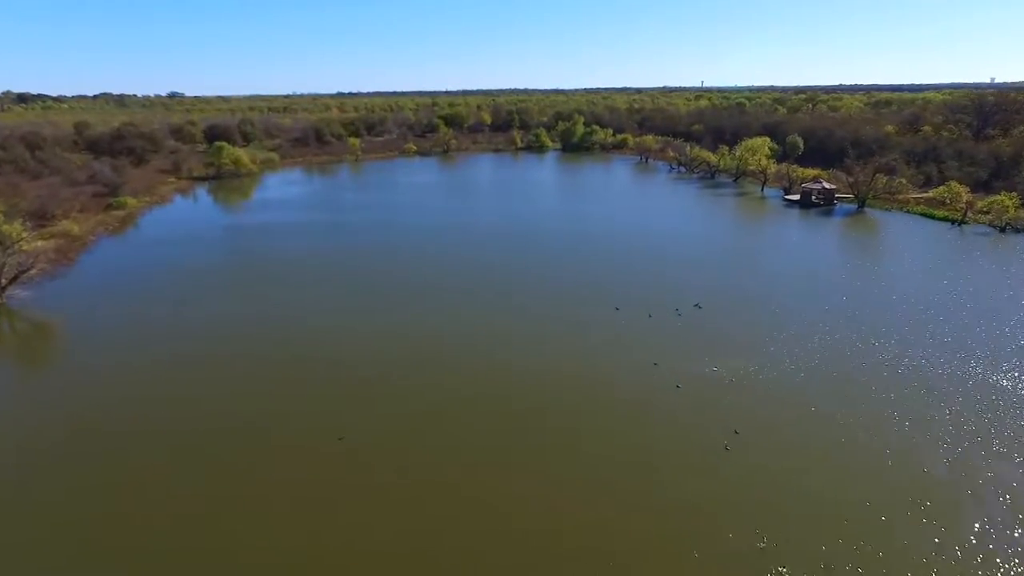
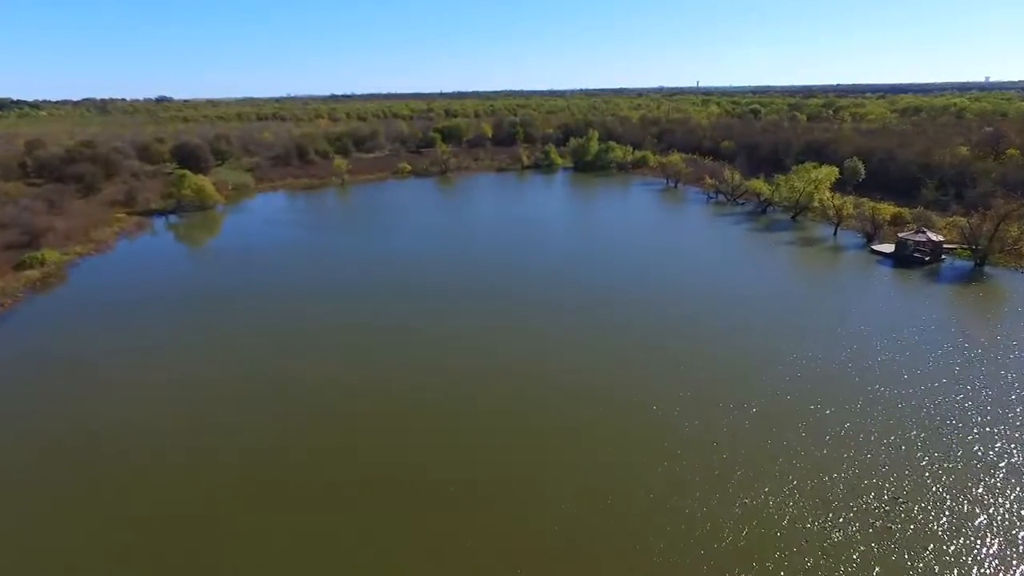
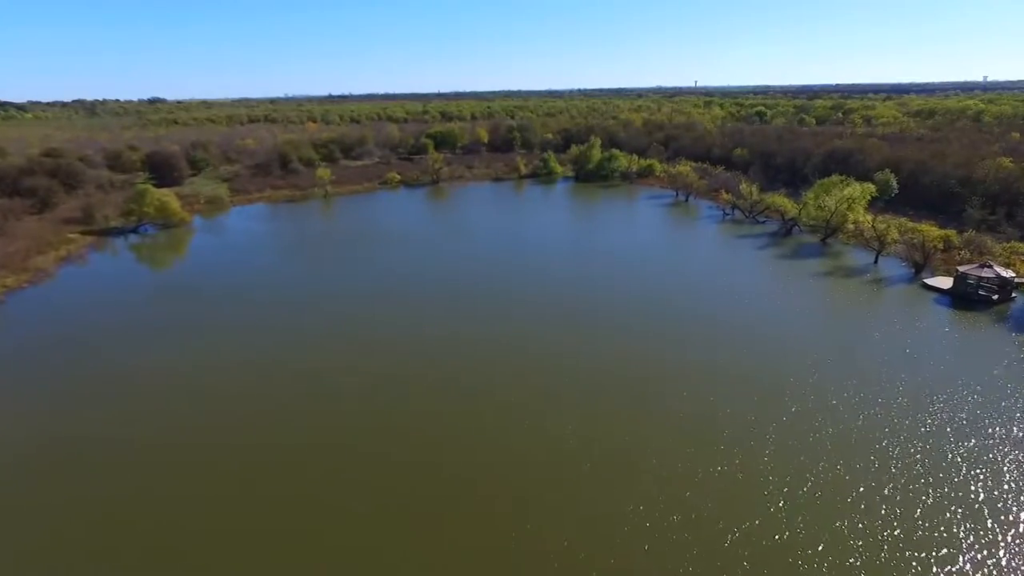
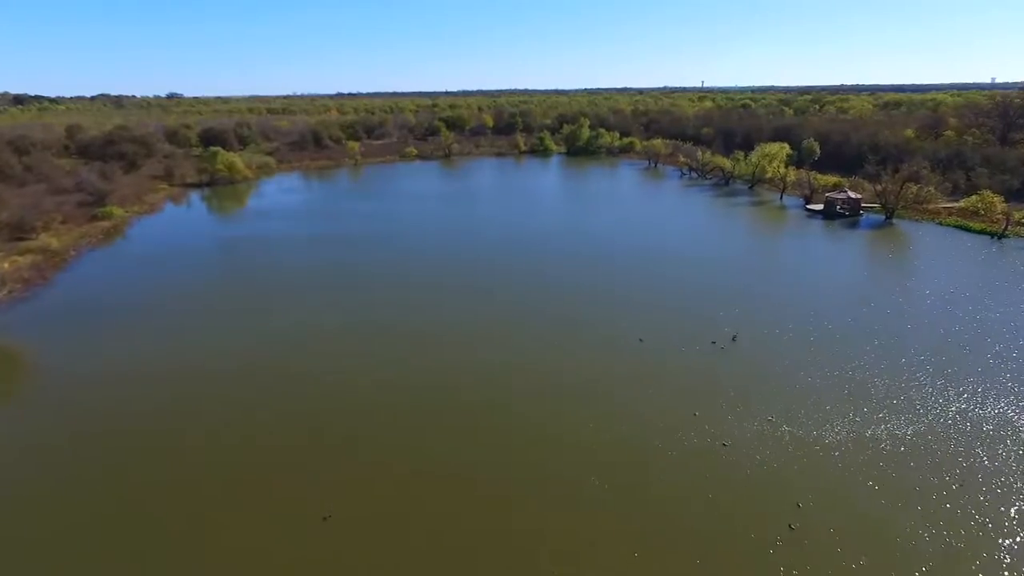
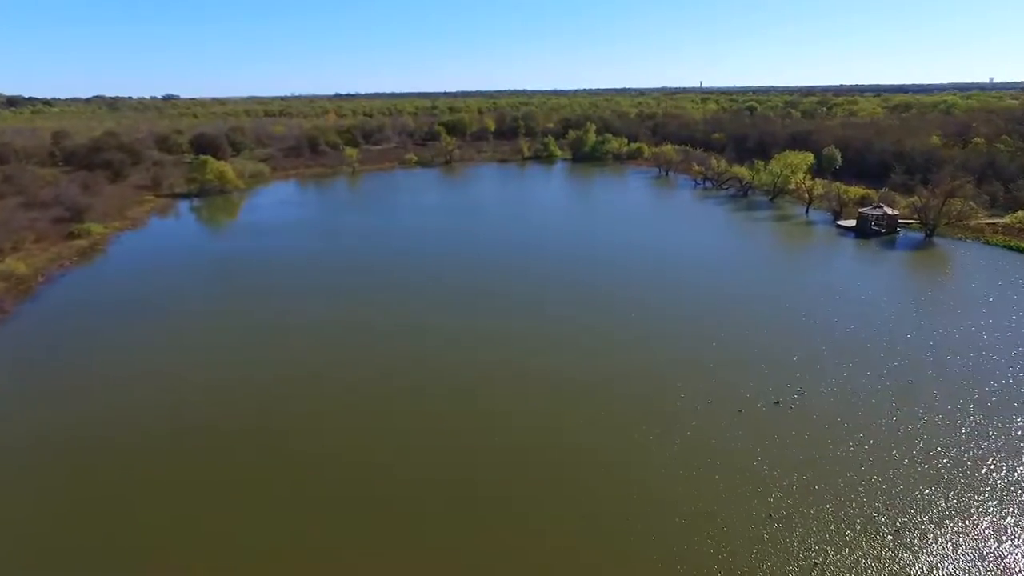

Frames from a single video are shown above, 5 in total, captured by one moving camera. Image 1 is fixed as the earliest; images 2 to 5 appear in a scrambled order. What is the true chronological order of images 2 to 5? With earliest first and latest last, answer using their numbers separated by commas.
4, 5, 2, 3
